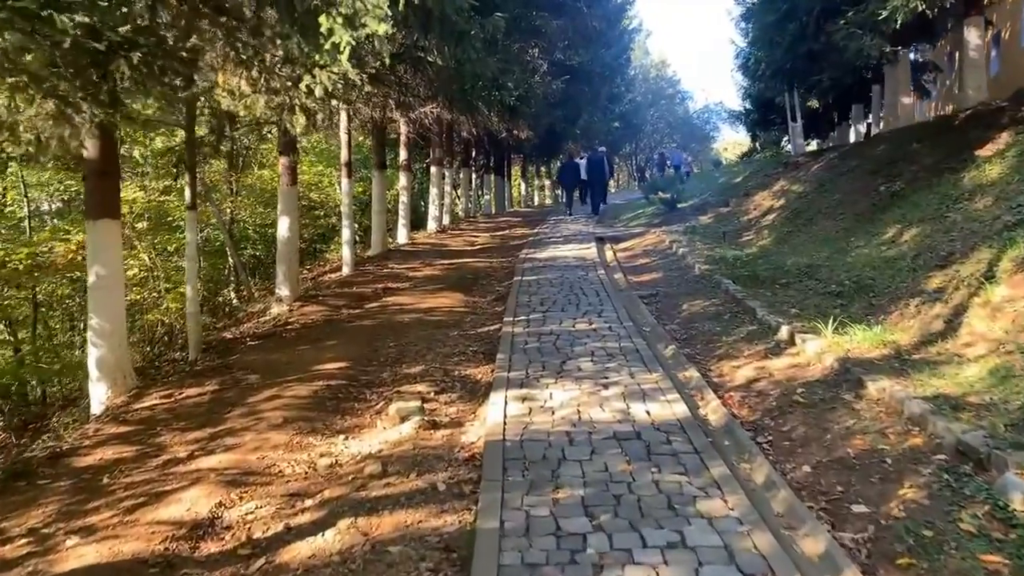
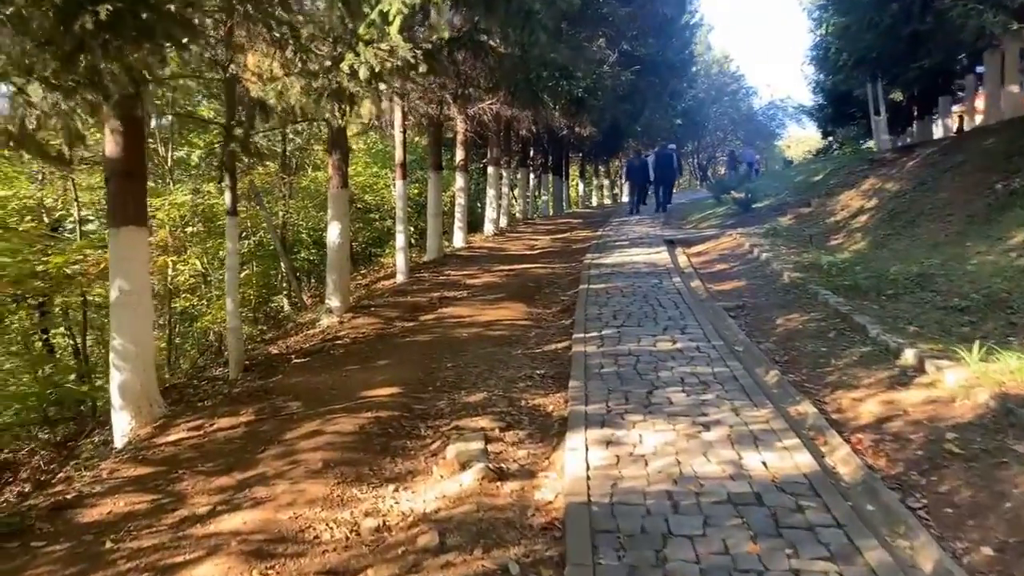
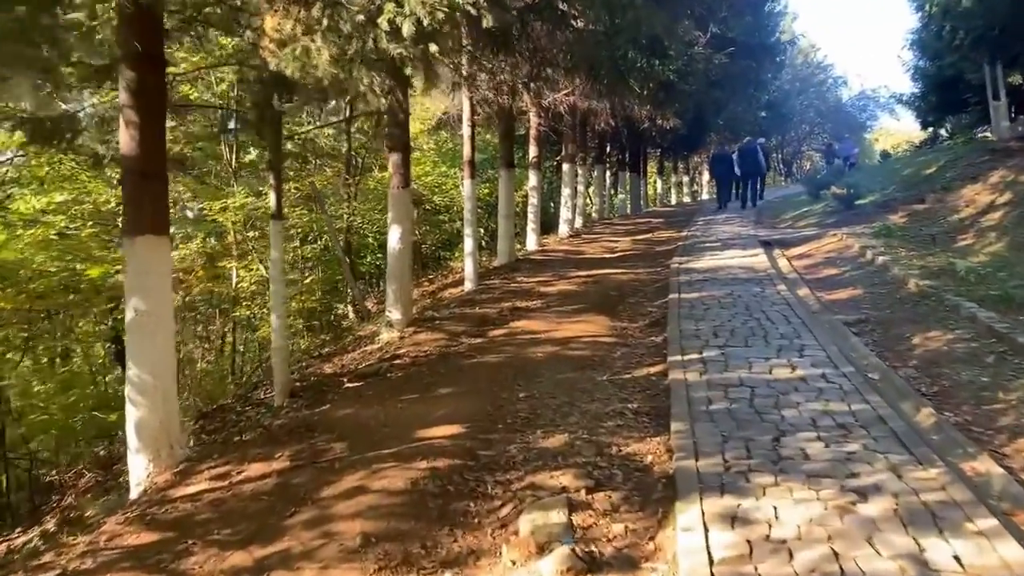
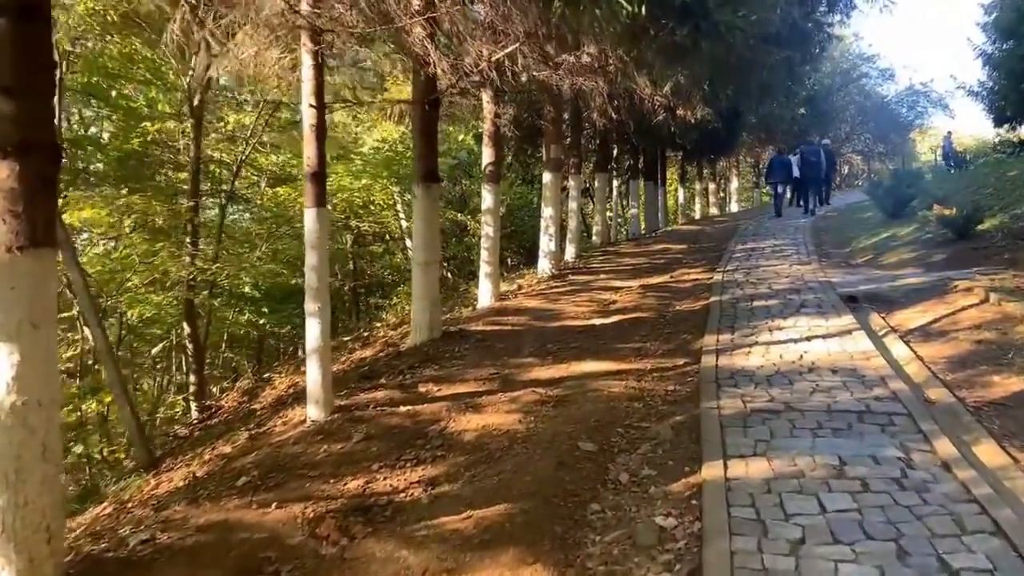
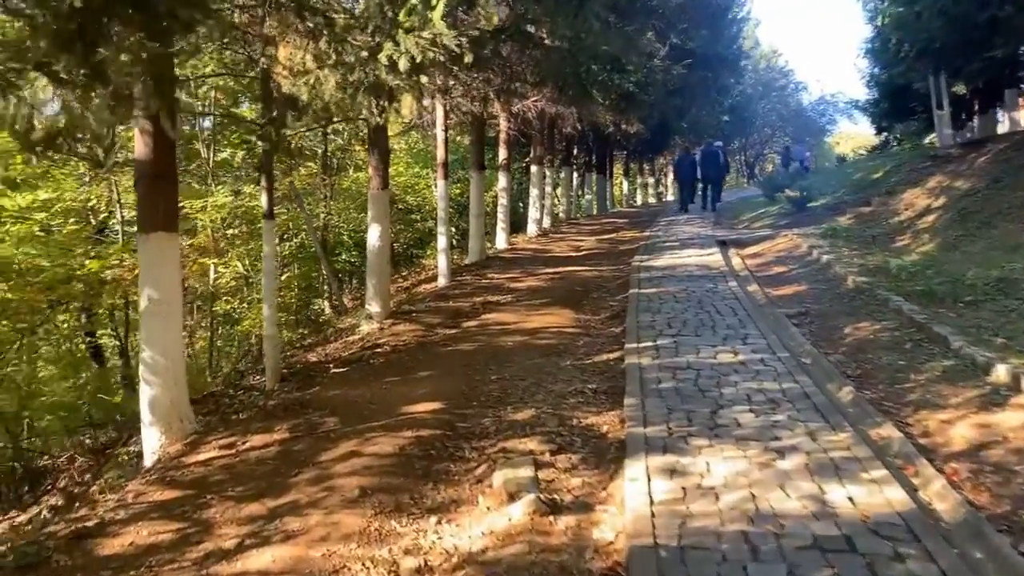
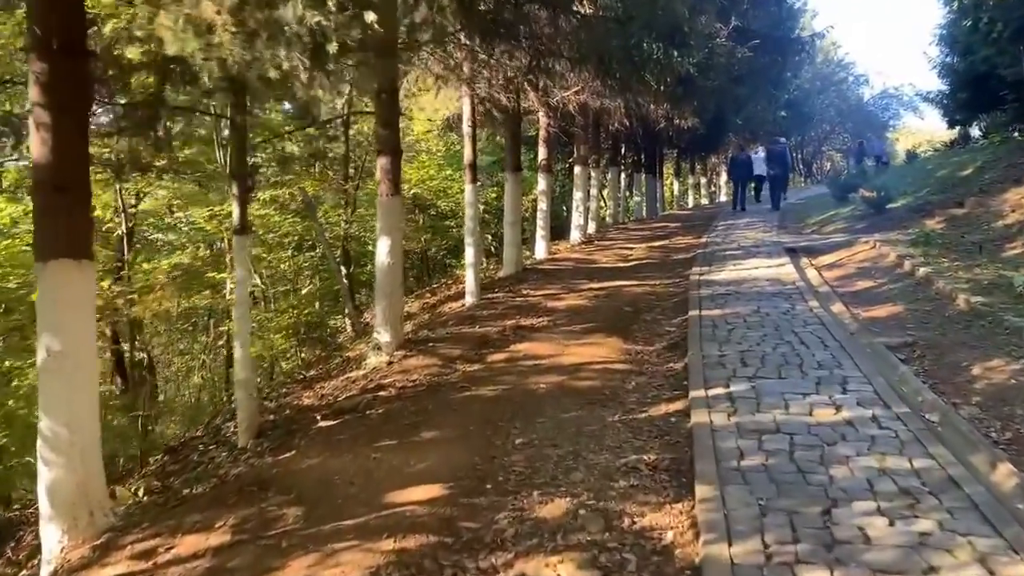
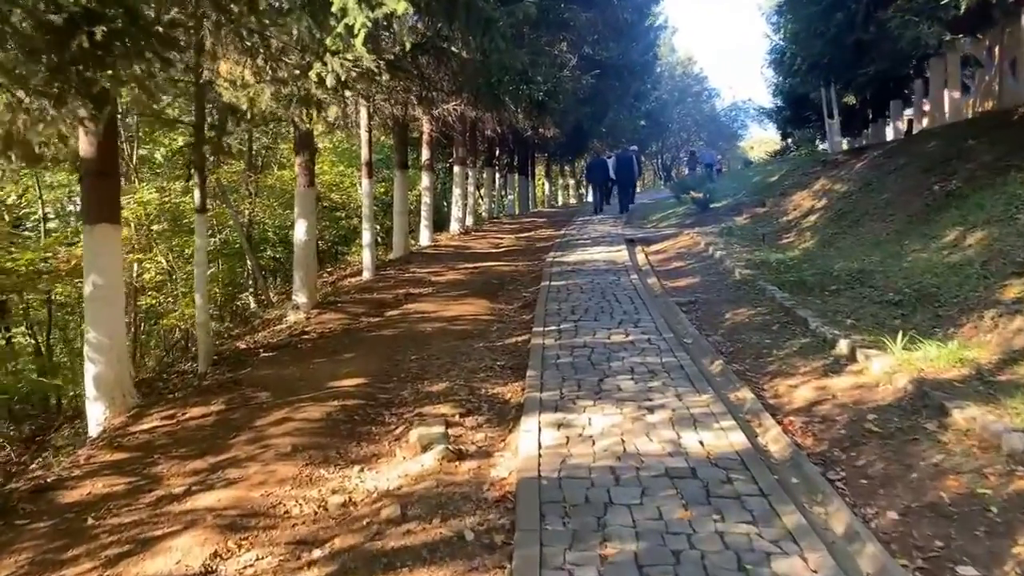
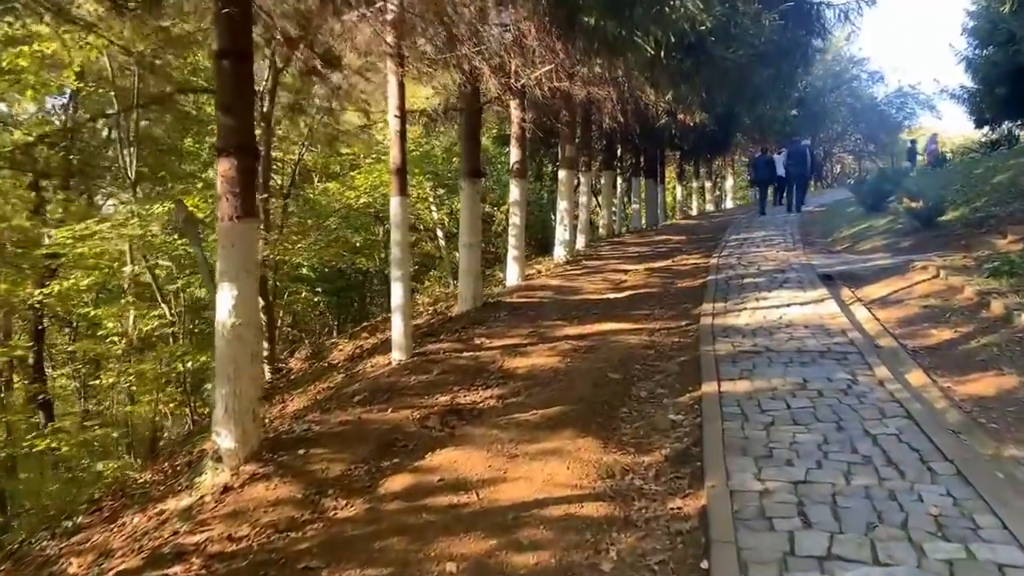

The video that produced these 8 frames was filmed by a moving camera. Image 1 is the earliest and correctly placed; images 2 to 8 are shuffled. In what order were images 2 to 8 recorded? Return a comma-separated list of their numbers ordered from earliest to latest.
7, 2, 5, 3, 6, 8, 4
